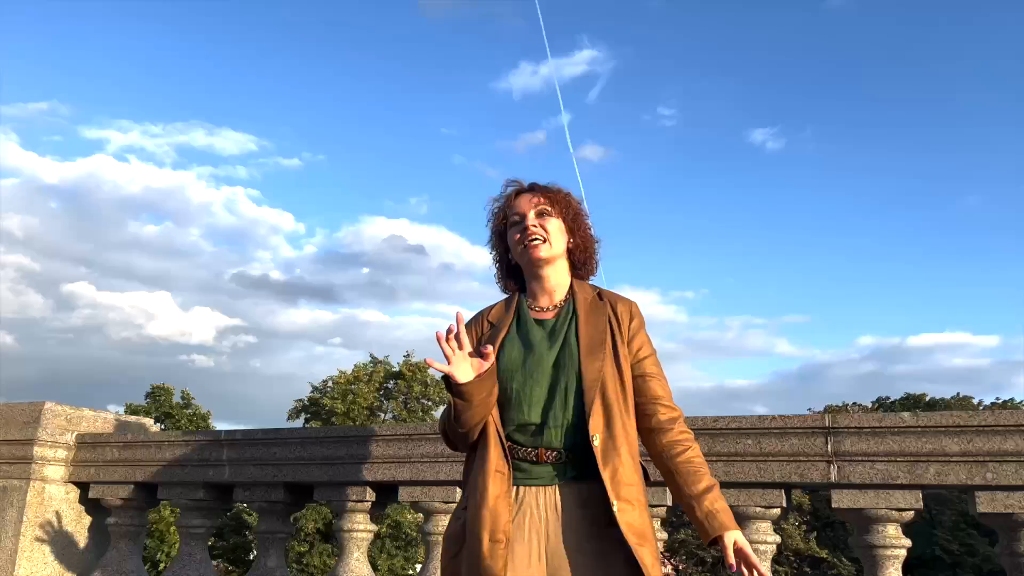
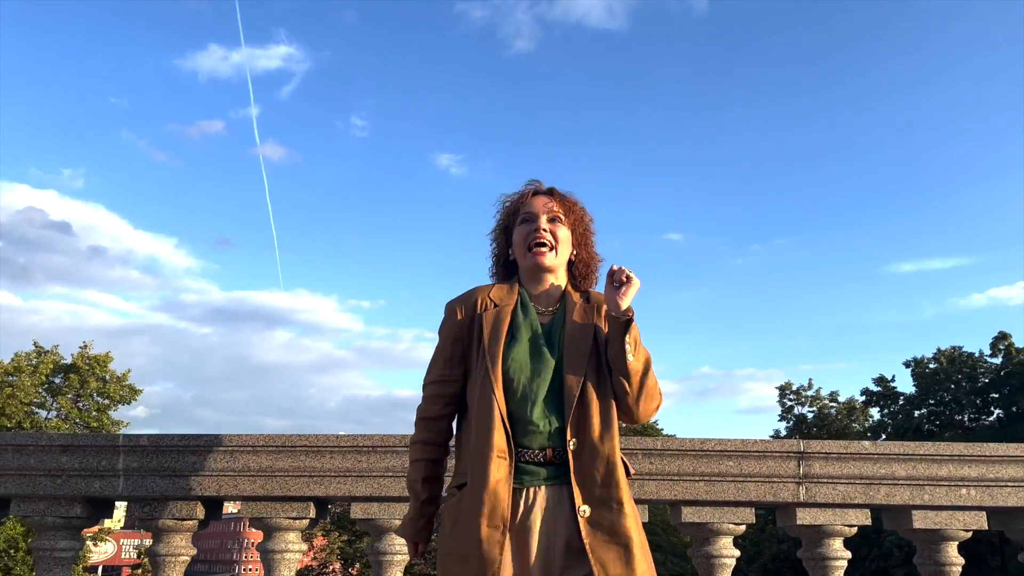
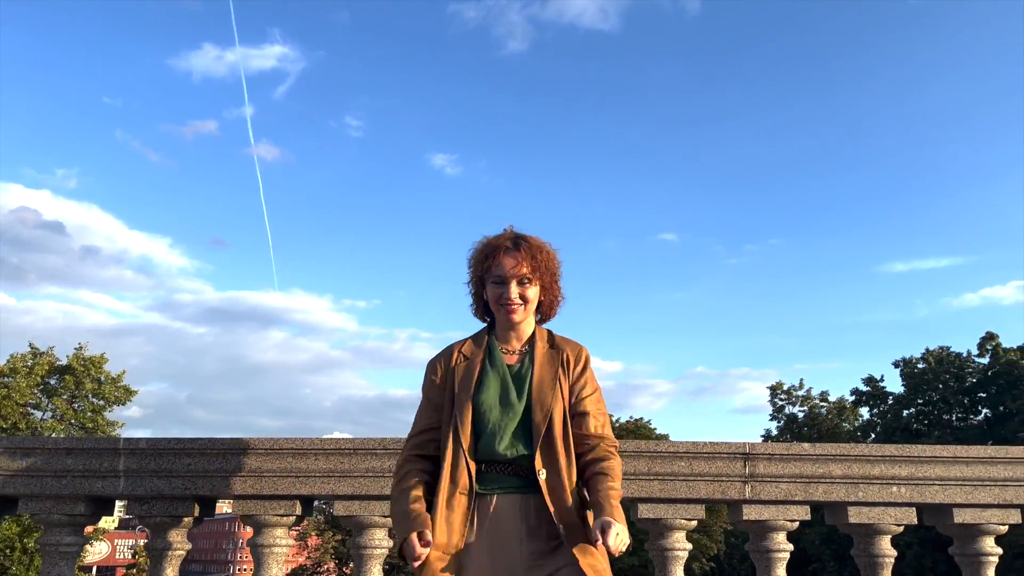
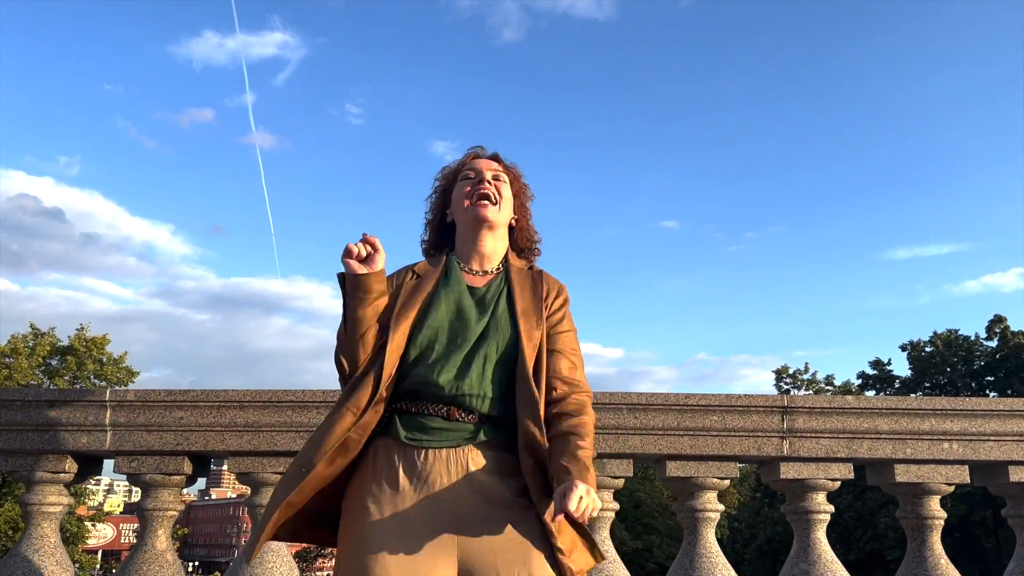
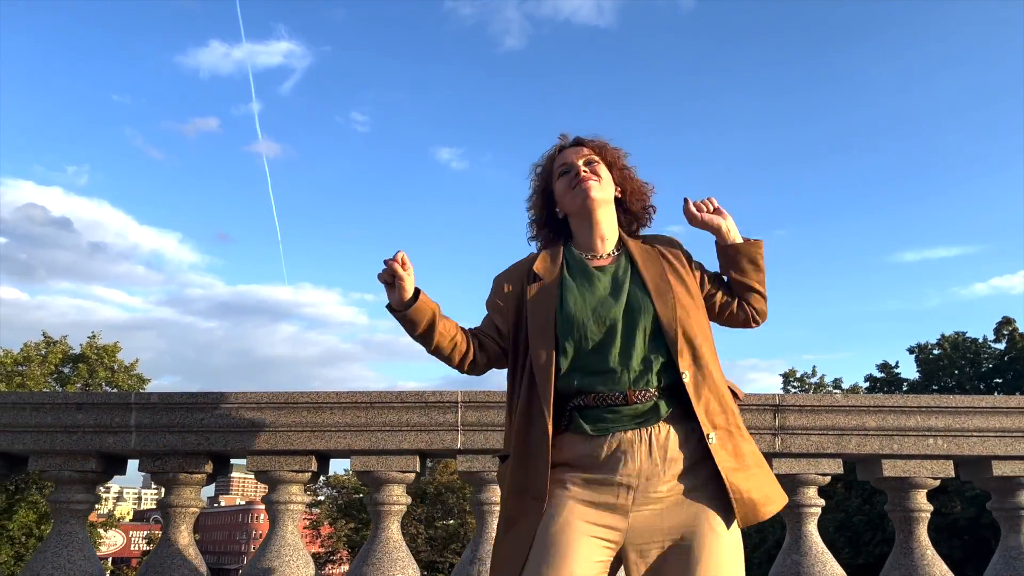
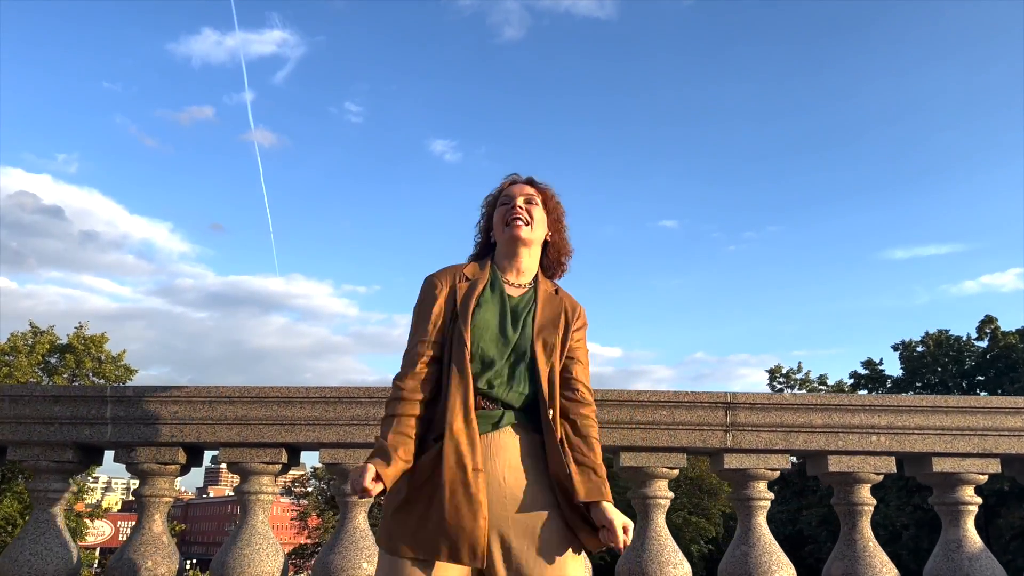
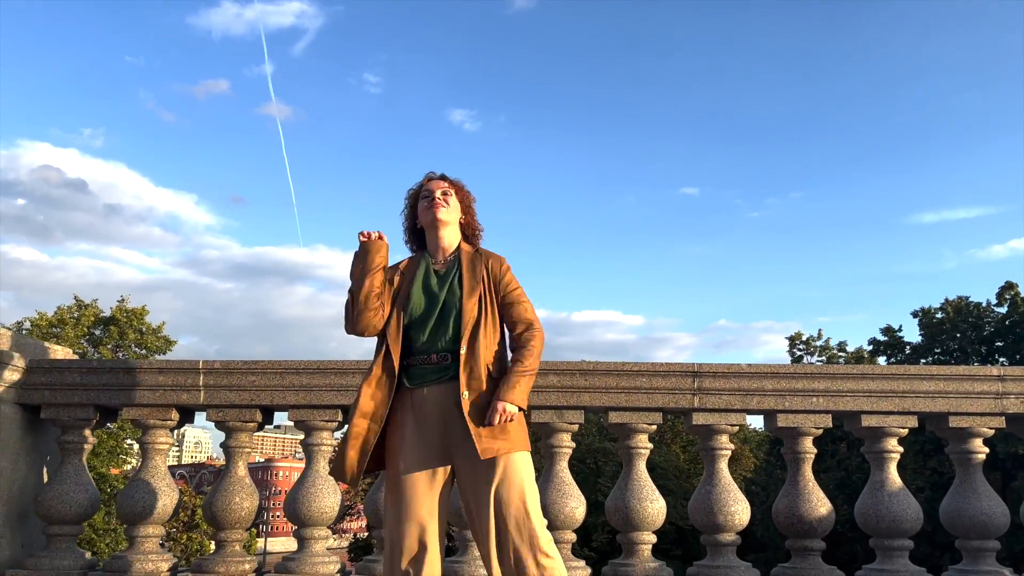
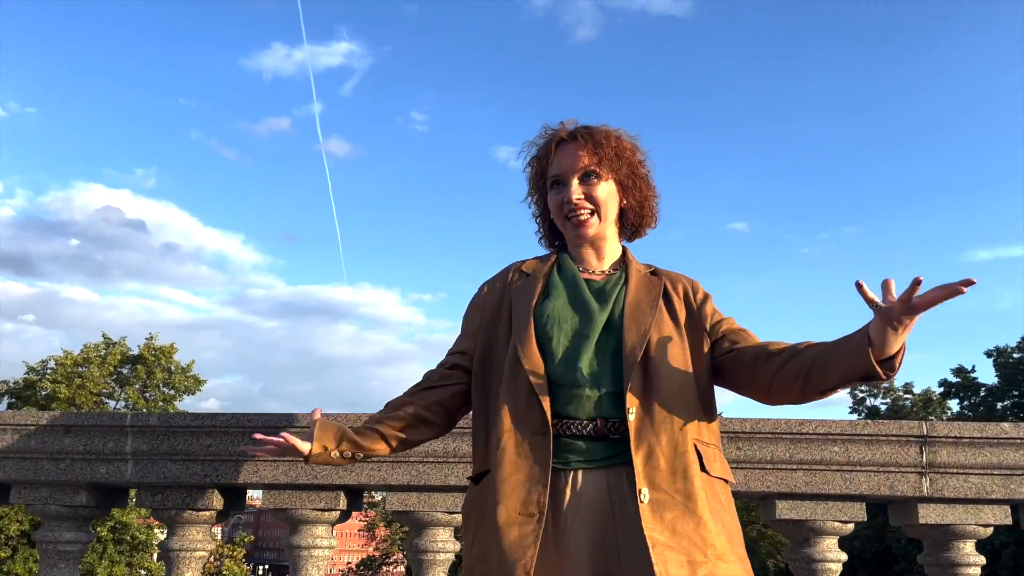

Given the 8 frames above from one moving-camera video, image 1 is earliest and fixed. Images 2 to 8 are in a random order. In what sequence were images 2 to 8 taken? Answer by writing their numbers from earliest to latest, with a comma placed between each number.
8, 2, 3, 6, 4, 5, 7
